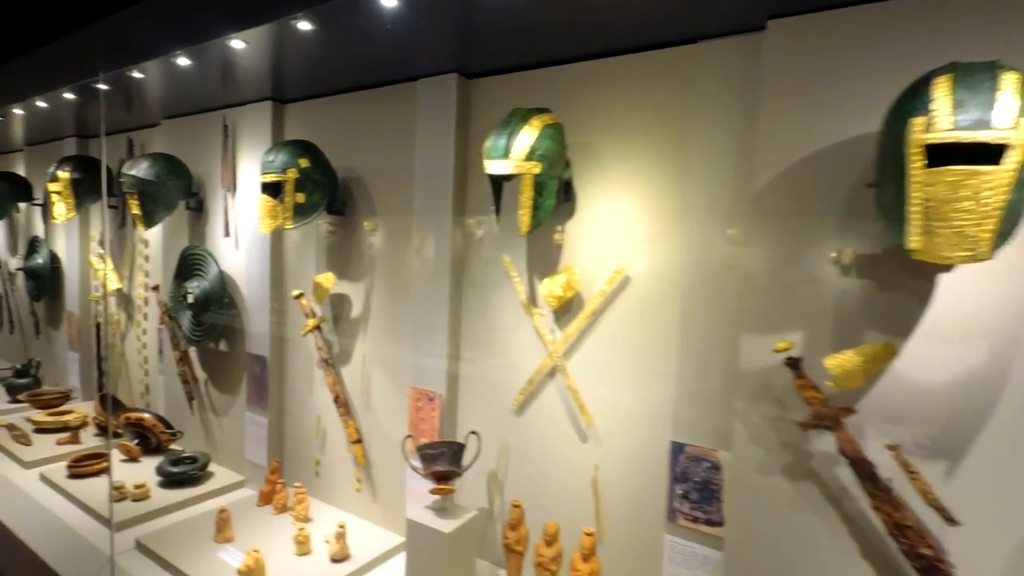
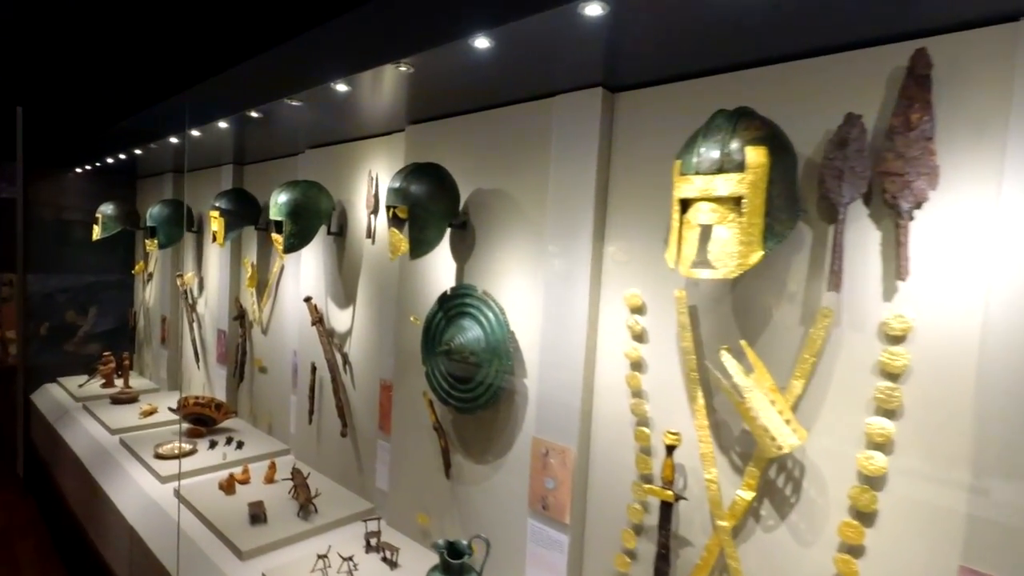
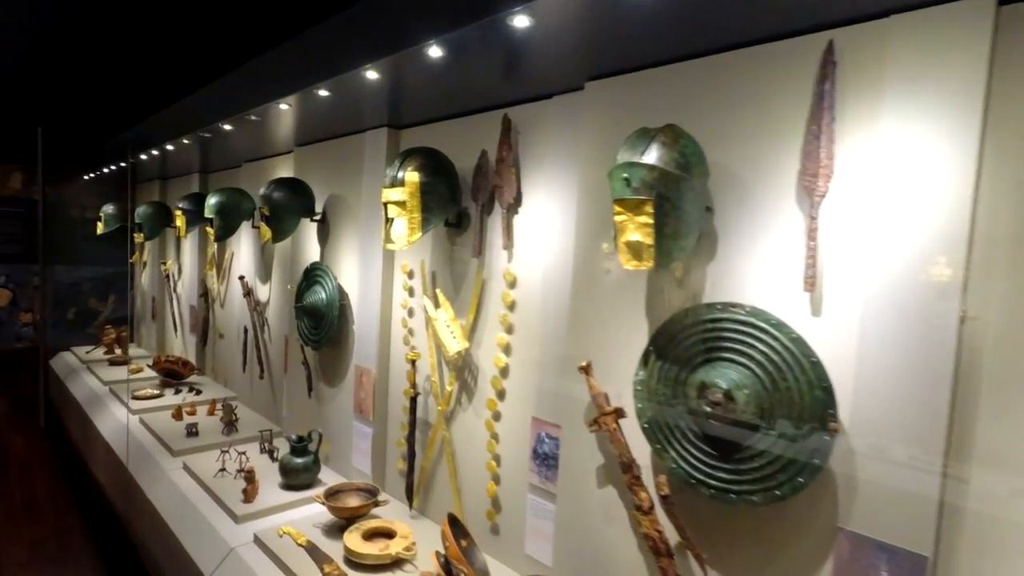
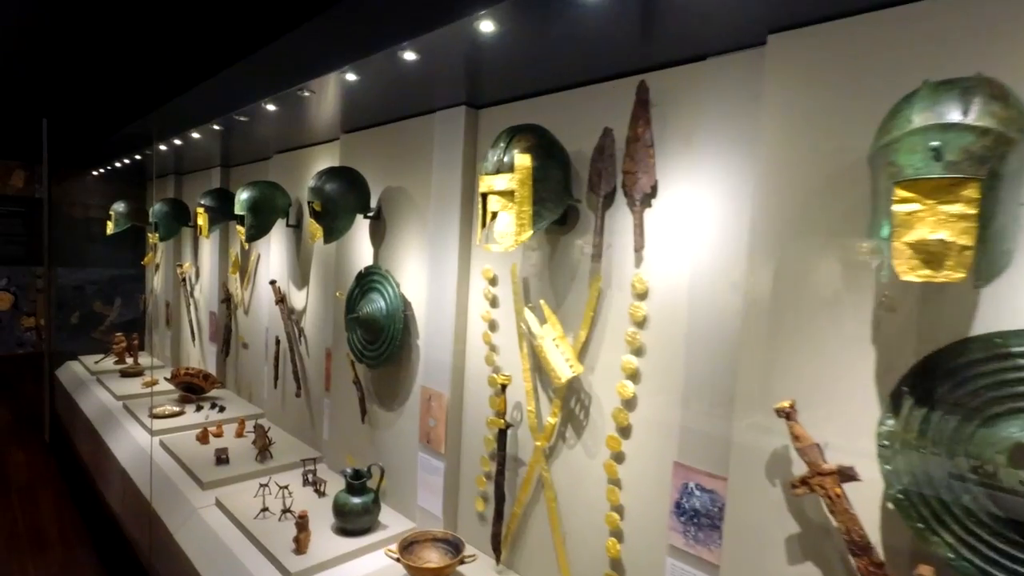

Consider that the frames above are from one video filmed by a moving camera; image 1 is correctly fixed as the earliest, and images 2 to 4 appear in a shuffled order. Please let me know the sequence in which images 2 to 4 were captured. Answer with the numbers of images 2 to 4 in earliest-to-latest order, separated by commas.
3, 4, 2
